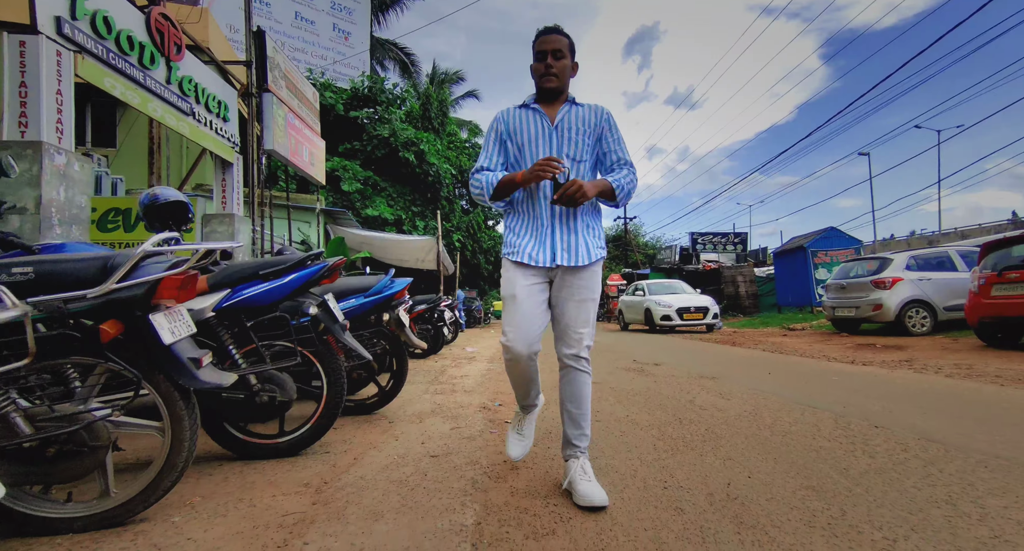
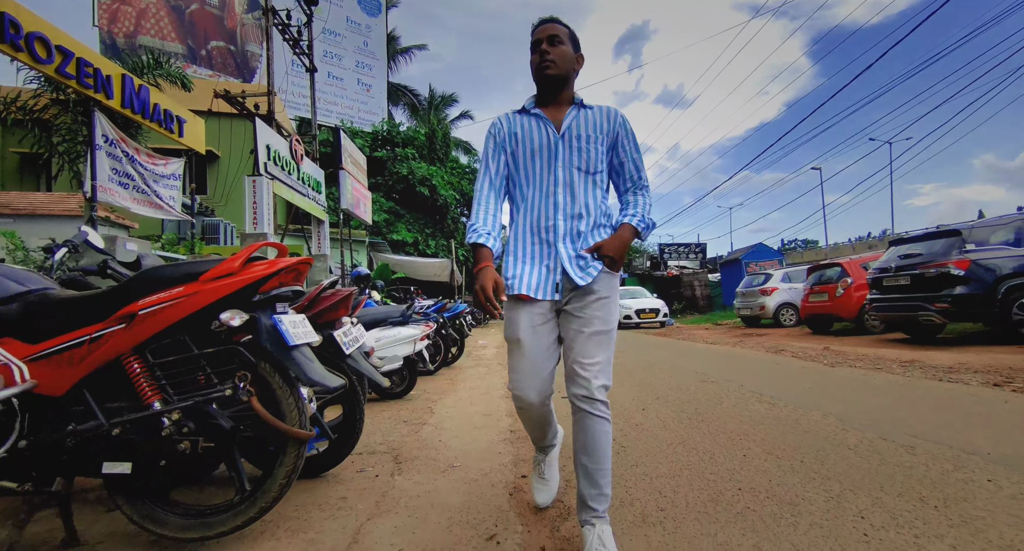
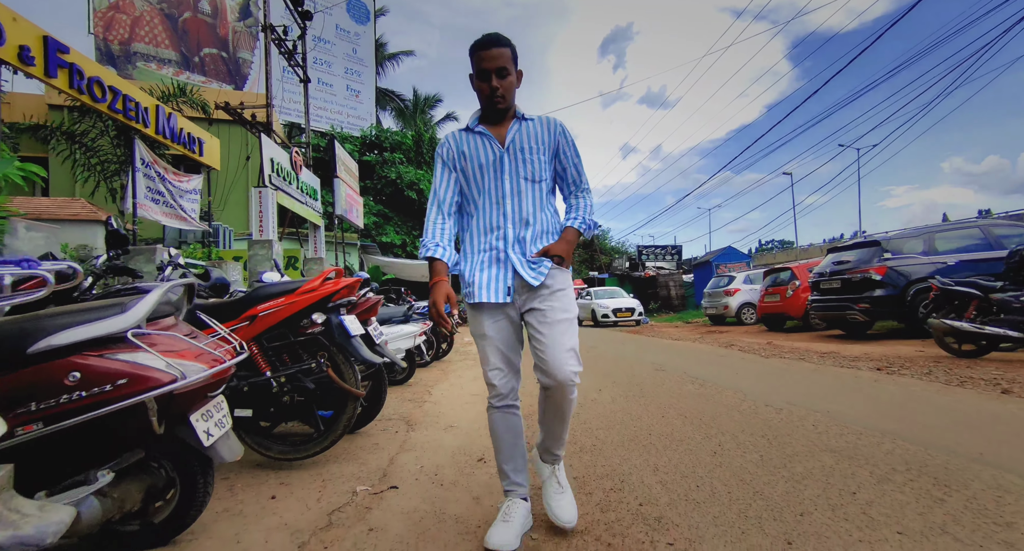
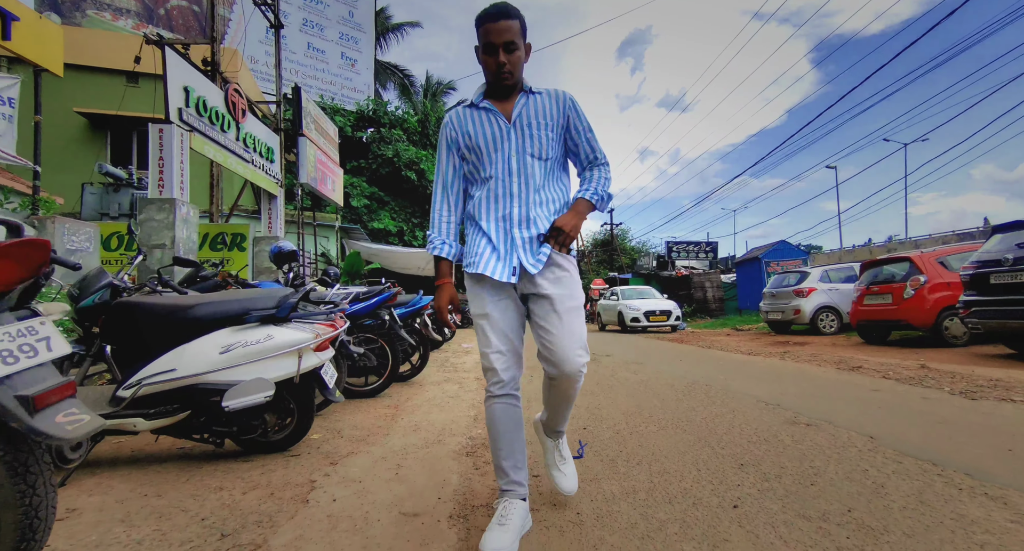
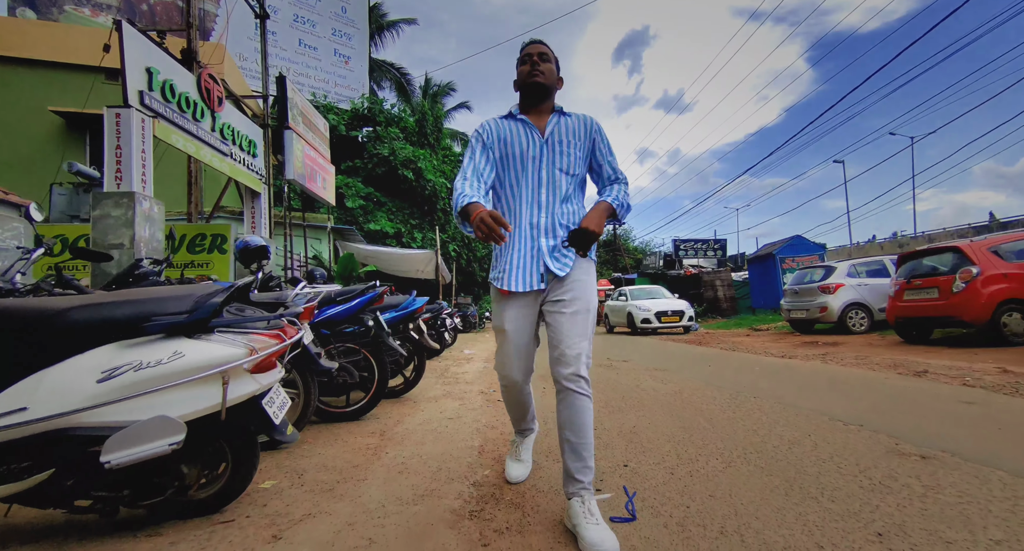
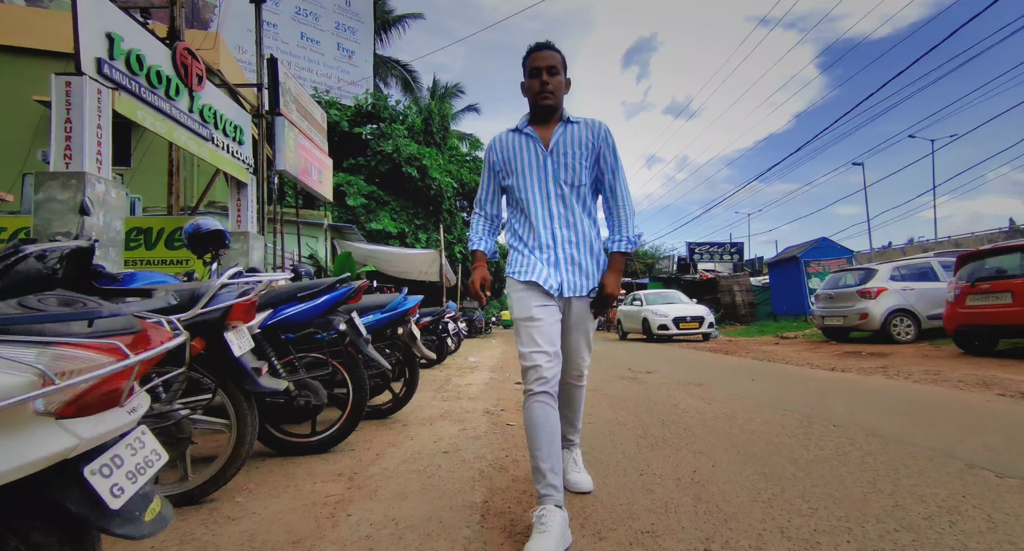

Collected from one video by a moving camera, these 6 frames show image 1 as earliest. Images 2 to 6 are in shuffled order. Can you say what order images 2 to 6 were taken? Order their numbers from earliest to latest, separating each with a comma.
6, 5, 4, 2, 3
